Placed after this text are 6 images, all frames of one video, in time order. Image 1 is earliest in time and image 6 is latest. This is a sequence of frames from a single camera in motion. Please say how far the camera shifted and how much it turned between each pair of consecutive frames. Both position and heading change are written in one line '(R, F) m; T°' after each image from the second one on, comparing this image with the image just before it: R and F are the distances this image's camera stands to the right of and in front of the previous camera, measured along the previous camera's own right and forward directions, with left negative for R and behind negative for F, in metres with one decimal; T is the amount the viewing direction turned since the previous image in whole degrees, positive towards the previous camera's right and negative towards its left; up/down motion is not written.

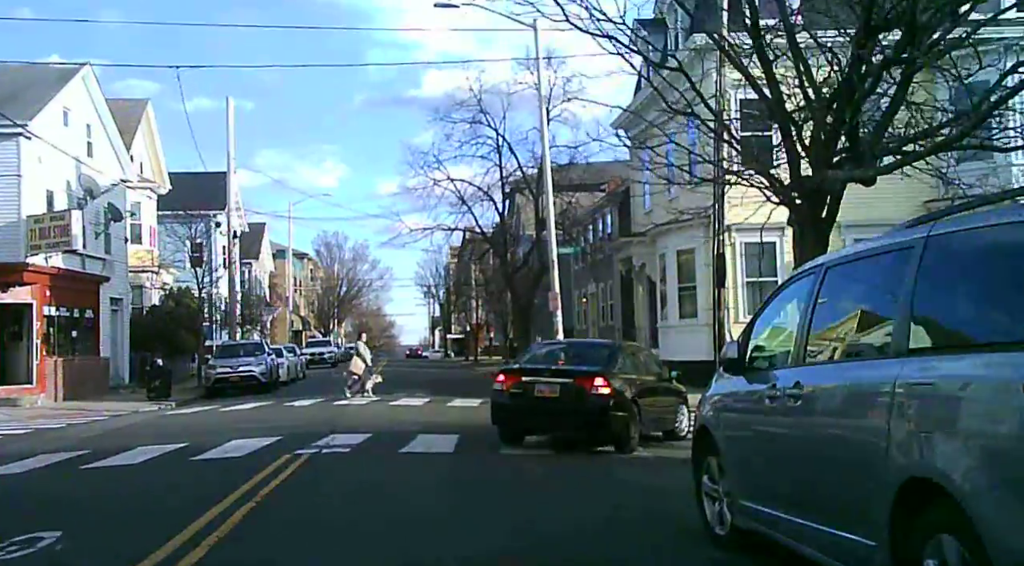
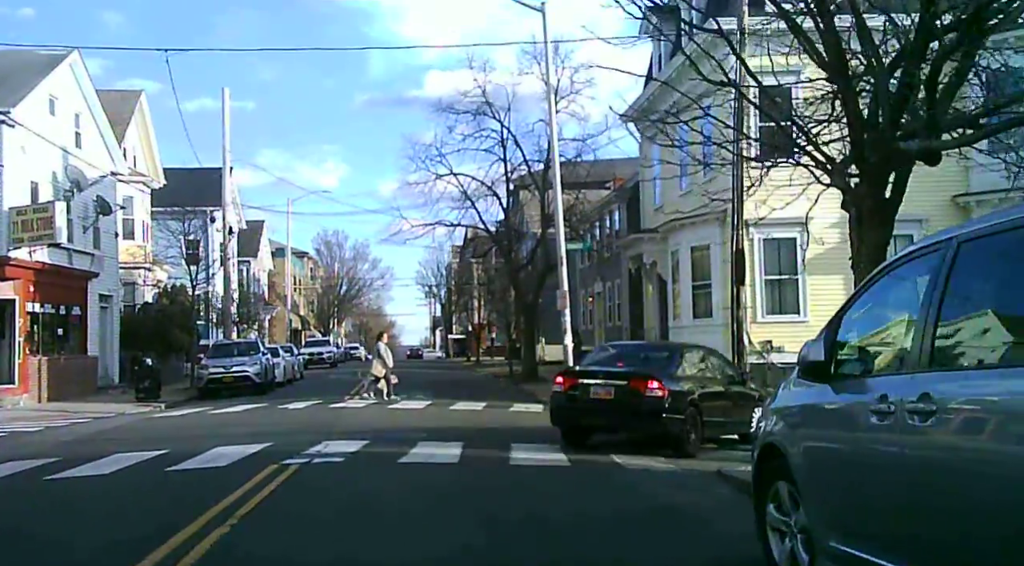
(-0.1, +1.4) m; 0°
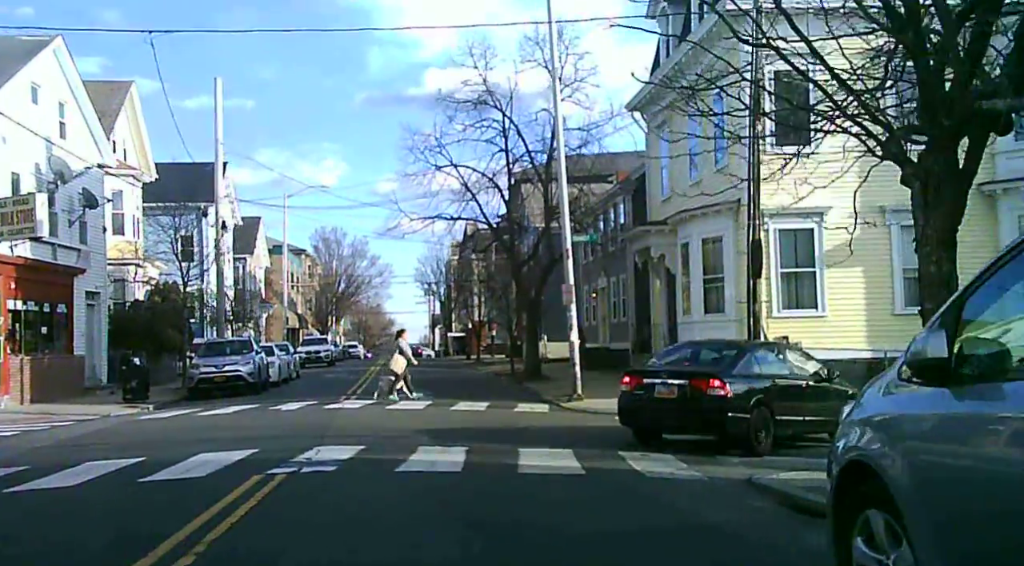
(-0.1, +1.2) m; 0°
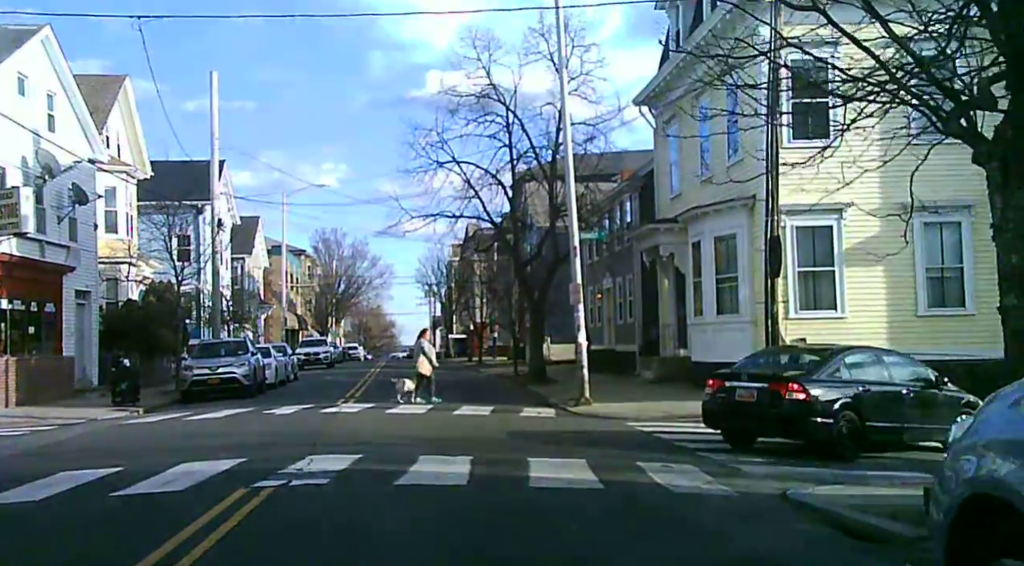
(-0.1, +1.1) m; 0°
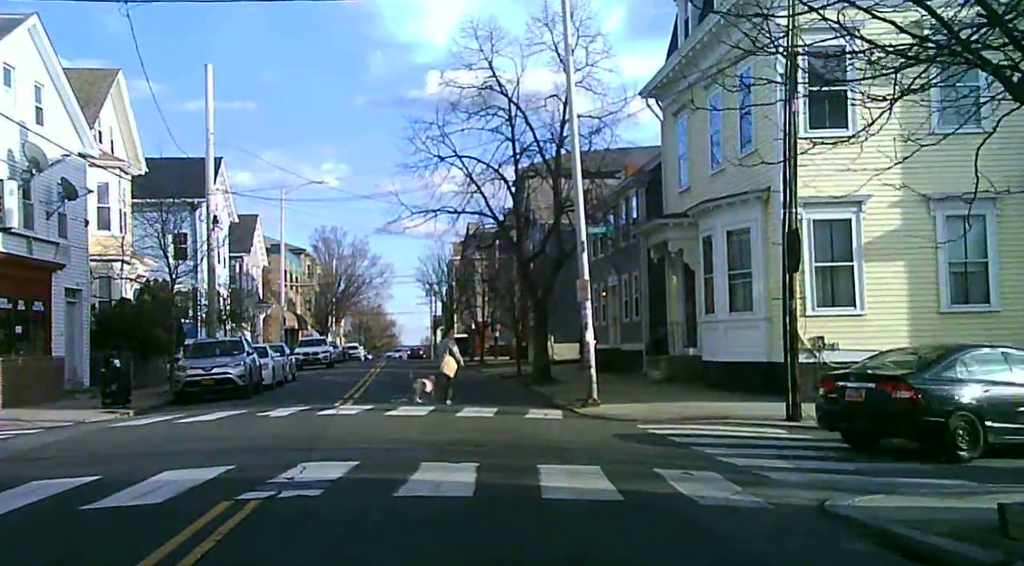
(-0.1, +1.0) m; 0°
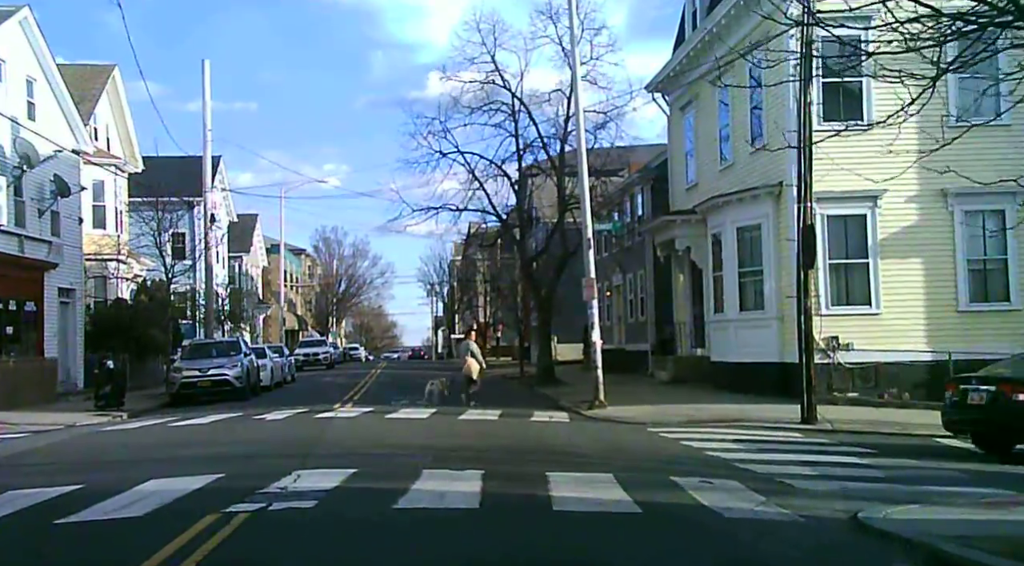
(-0.1, +0.7) m; 0°
